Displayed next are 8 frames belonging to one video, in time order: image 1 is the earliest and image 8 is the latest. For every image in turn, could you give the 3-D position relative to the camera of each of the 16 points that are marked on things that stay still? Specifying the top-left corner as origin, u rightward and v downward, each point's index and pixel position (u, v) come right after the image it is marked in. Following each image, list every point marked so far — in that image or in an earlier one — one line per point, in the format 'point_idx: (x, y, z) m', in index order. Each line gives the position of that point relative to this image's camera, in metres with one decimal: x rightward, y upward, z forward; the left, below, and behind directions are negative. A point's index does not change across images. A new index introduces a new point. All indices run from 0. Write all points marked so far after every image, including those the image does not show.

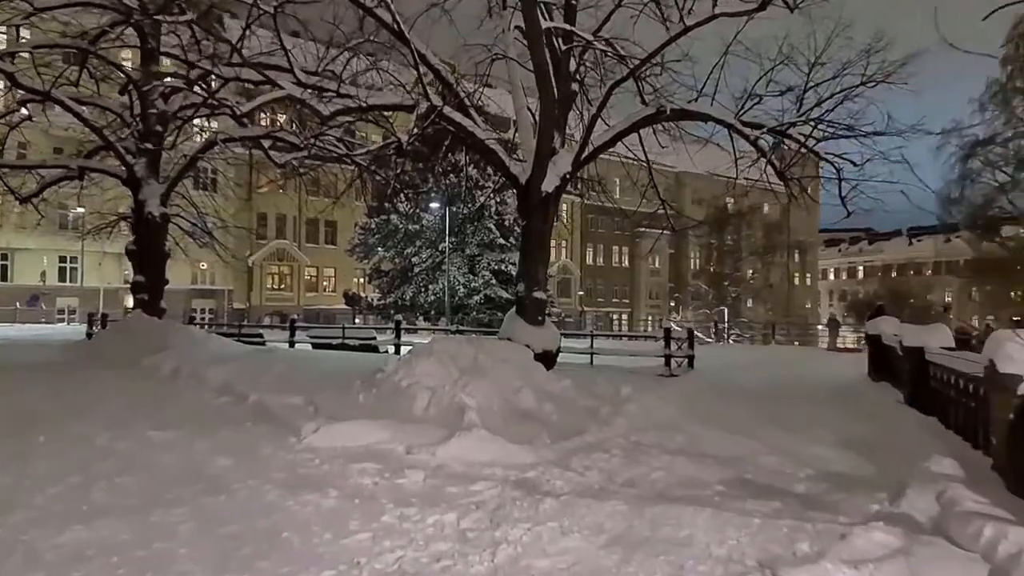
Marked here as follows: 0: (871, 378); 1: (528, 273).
0: (+8.3, -2.1, +15.2) m
1: (+0.4, +0.3, +14.9) m
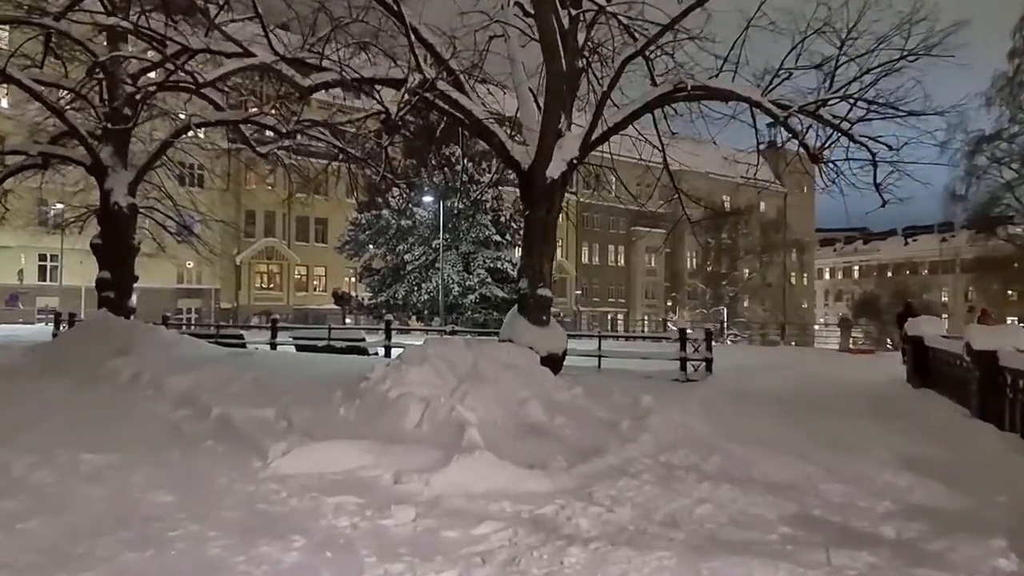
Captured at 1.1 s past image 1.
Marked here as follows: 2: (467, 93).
0: (+8.3, -2.0, +13.8) m
1: (+0.4, +0.4, +13.5) m
2: (-0.9, +4.0, +13.6) m
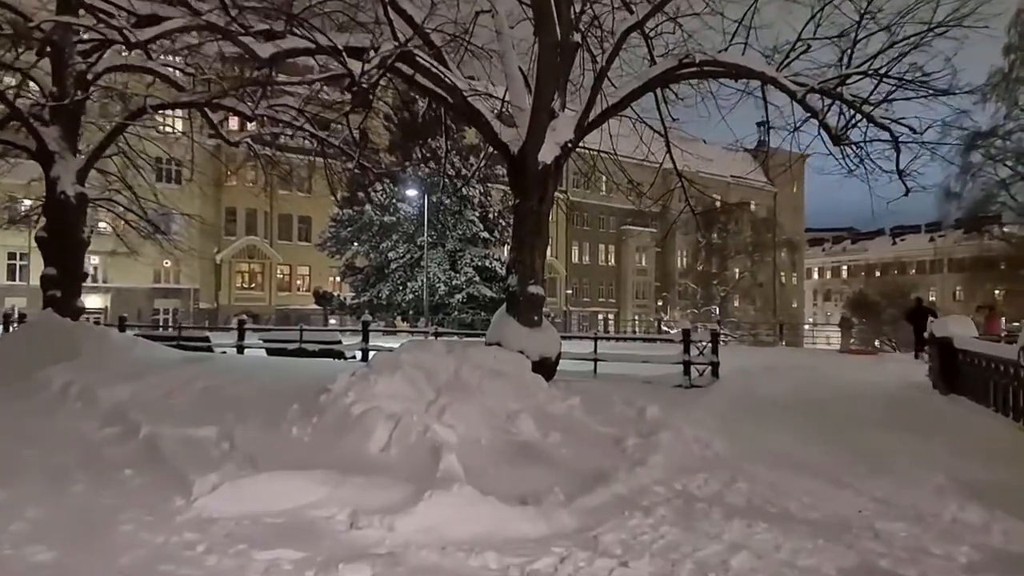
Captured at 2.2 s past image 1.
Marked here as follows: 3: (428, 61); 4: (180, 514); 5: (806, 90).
0: (+8.1, -1.9, +12.6) m
1: (+0.2, +0.5, +12.2) m
2: (-1.2, +4.0, +12.3) m
3: (-1.5, +4.0, +11.9) m
4: (-2.6, -1.8, +5.2) m
5: (+5.0, +3.4, +11.4) m
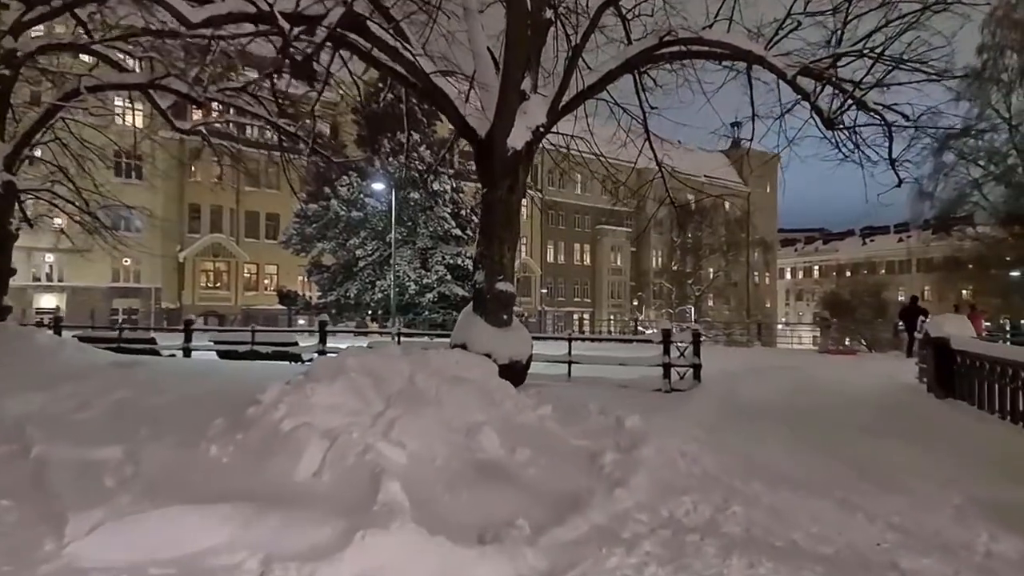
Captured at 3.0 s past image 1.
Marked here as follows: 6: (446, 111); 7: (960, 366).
0: (+7.5, -1.9, +11.9) m
1: (-0.4, +0.5, +11.2) m
2: (-1.7, +4.1, +11.2) m
3: (-2.0, +4.1, +10.8) m
4: (-2.9, -1.7, +4.1) m
5: (+4.5, +3.4, +10.6) m
6: (-1.1, +3.0, +11.2) m
7: (+7.6, -1.3, +11.3) m
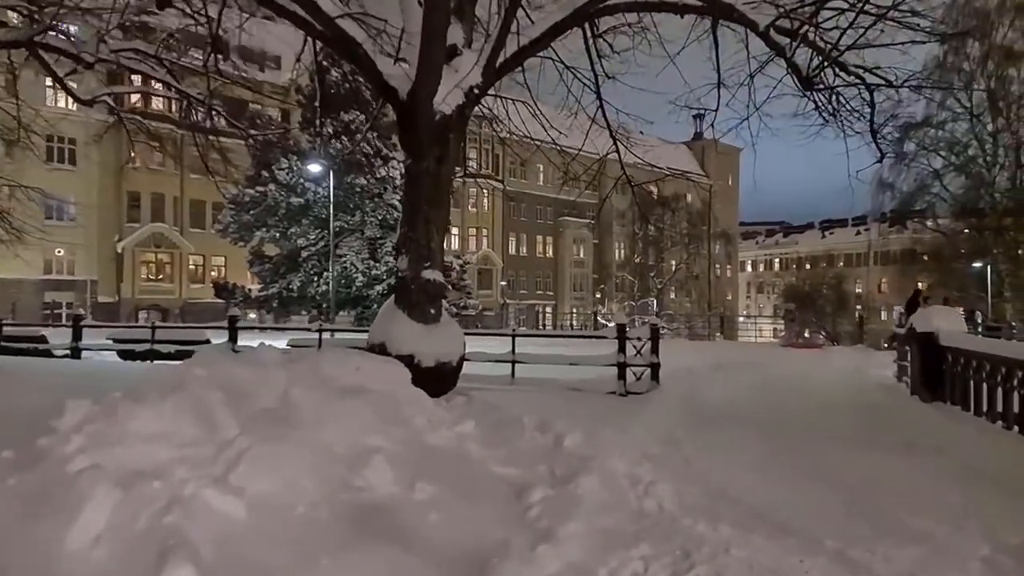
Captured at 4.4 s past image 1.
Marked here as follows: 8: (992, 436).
0: (+6.5, -1.7, +10.7) m
1: (-1.4, +0.7, +9.5) m
2: (-2.7, +4.2, +9.4) m
3: (-3.0, +4.2, +9.0) m
4: (-3.5, -1.6, +2.3) m
5: (+3.5, +3.6, +9.1) m
6: (-2.1, +3.1, +9.4) m
7: (+6.5, -1.1, +10.0) m
8: (+5.8, -1.8, +8.2) m
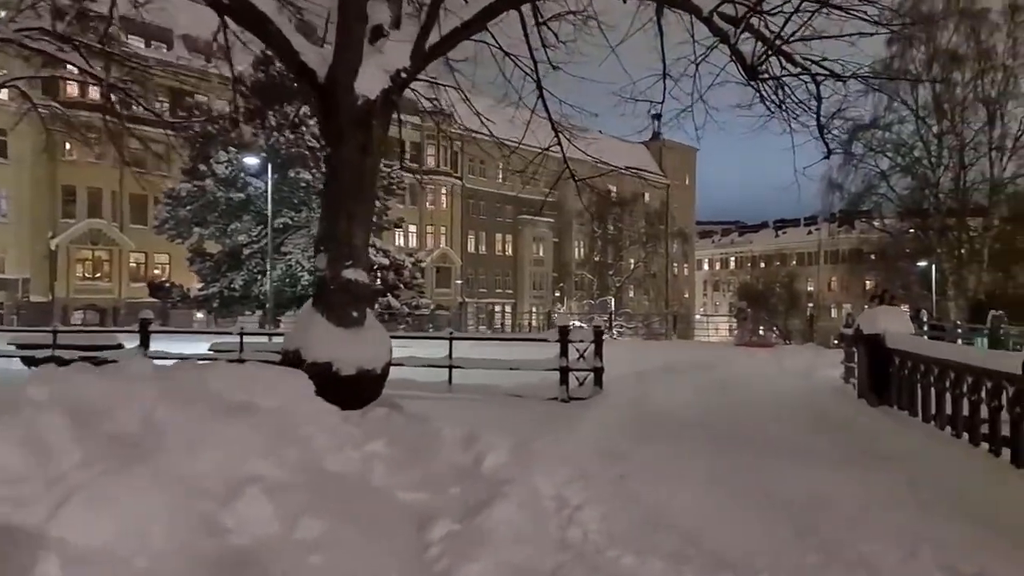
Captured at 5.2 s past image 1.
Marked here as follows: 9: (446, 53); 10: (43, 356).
0: (+5.5, -1.7, +10.3) m
1: (-2.3, +0.7, +8.7) m
2: (-3.6, +4.2, +8.5) m
3: (-3.9, +4.2, +8.1) m
4: (-4.0, -1.6, +1.4) m
5: (+2.6, +3.6, +8.6) m
6: (-3.0, +3.1, +8.6) m
7: (+5.6, -1.1, +9.7) m
8: (+5.0, -1.8, +7.8) m
9: (-0.9, +3.2, +9.1) m
10: (-8.6, -1.3, +12.4) m
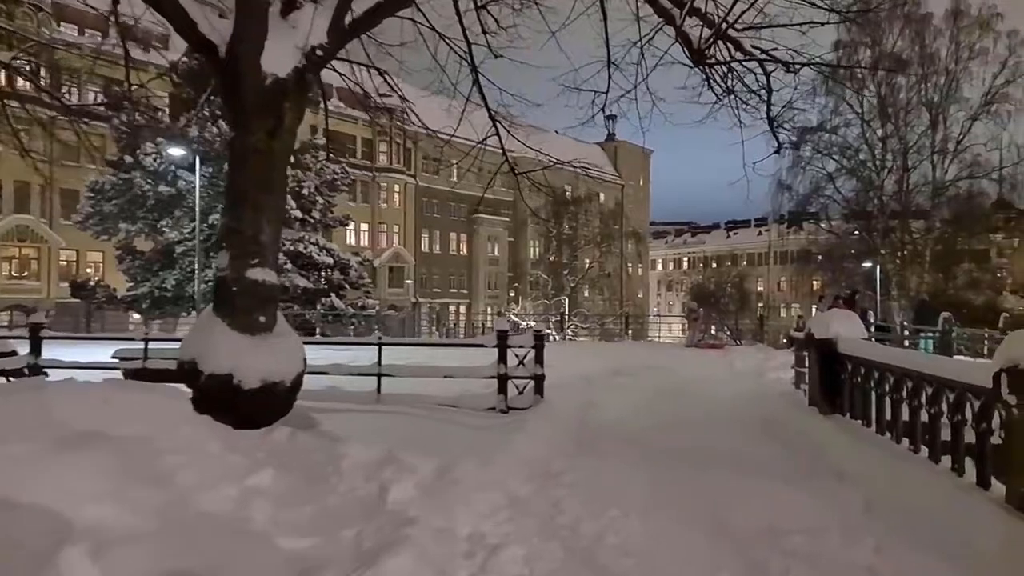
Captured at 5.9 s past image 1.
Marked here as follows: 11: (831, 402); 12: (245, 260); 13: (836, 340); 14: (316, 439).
0: (+4.5, -1.7, +9.8) m
1: (-3.2, +0.6, +7.7) m
2: (-4.5, +4.2, +7.5) m
3: (-4.7, +4.2, +7.0) m
4: (-4.4, -1.7, +0.4) m
5: (+1.7, +3.5, +7.9) m
6: (-3.9, +3.1, +7.6) m
7: (+4.6, -1.2, +9.2) m
8: (+4.2, -1.8, +7.3) m
9: (-1.8, +3.2, +8.3) m
10: (-9.7, -1.3, +11.0) m
11: (+4.6, -1.7, +9.7) m
12: (-3.1, +0.3, +7.7) m
13: (+4.5, -0.7, +9.2) m
14: (-1.9, -1.5, +6.5) m
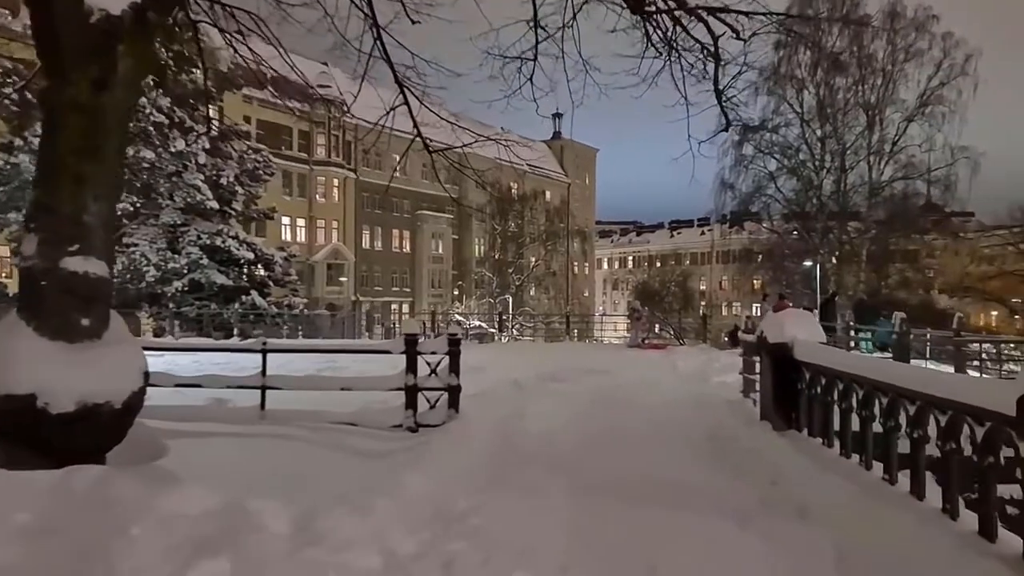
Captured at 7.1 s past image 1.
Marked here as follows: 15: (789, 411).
0: (+3.4, -1.7, +8.7) m
1: (-4.1, +0.7, +6.0) m
2: (-5.4, +4.2, +5.6) m
3: (-5.6, +4.3, +5.2) m
4: (-4.8, -1.6, -1.4) m
5: (+0.8, +3.6, +6.6) m
6: (-4.8, +3.1, +5.8) m
7: (+3.5, -1.1, +8.1) m
8: (+3.2, -1.8, +6.2) m
9: (-2.8, +3.3, +6.6) m
10: (-10.9, -1.2, +8.8) m
11: (+3.5, -1.6, +8.6) m
12: (-4.0, +0.4, +6.0) m
13: (+3.4, -0.7, +8.1) m
14: (-2.8, -1.4, +4.9) m
15: (+3.5, -1.5, +8.6) m
